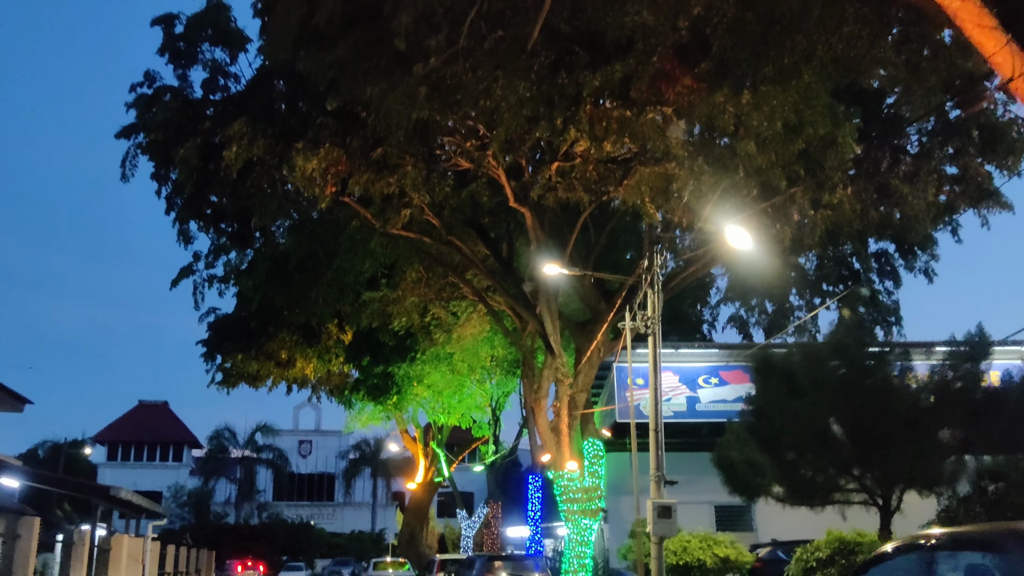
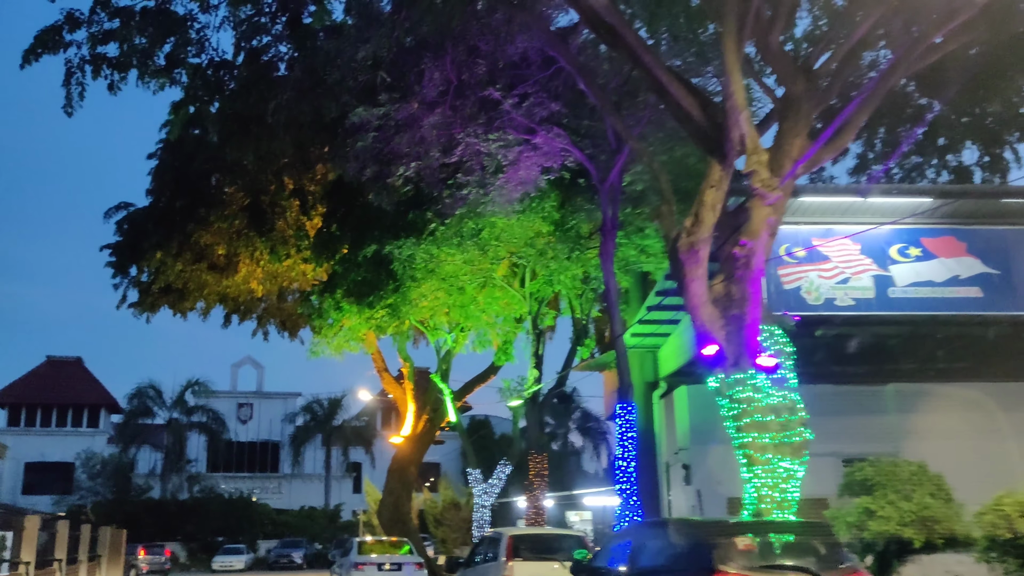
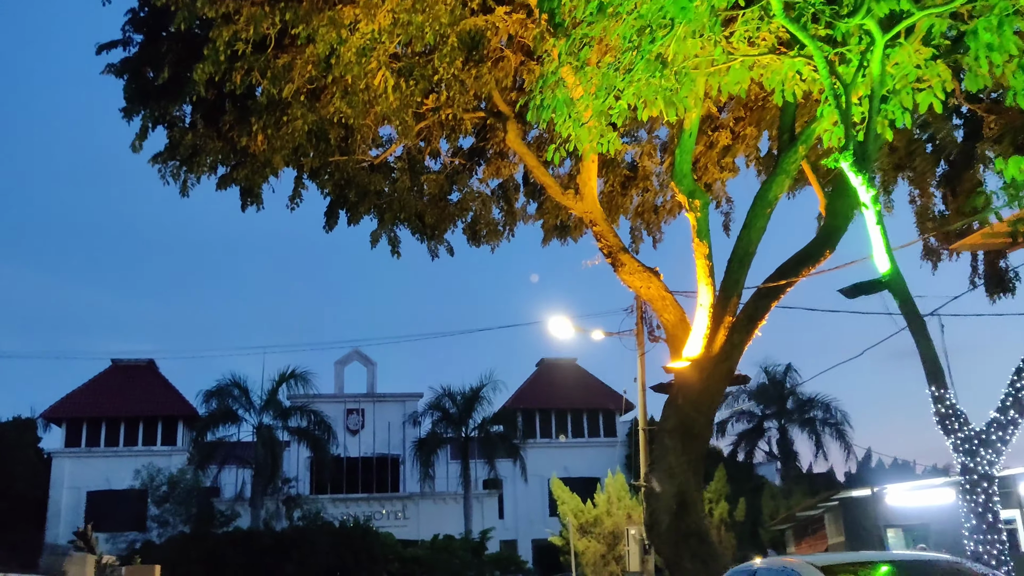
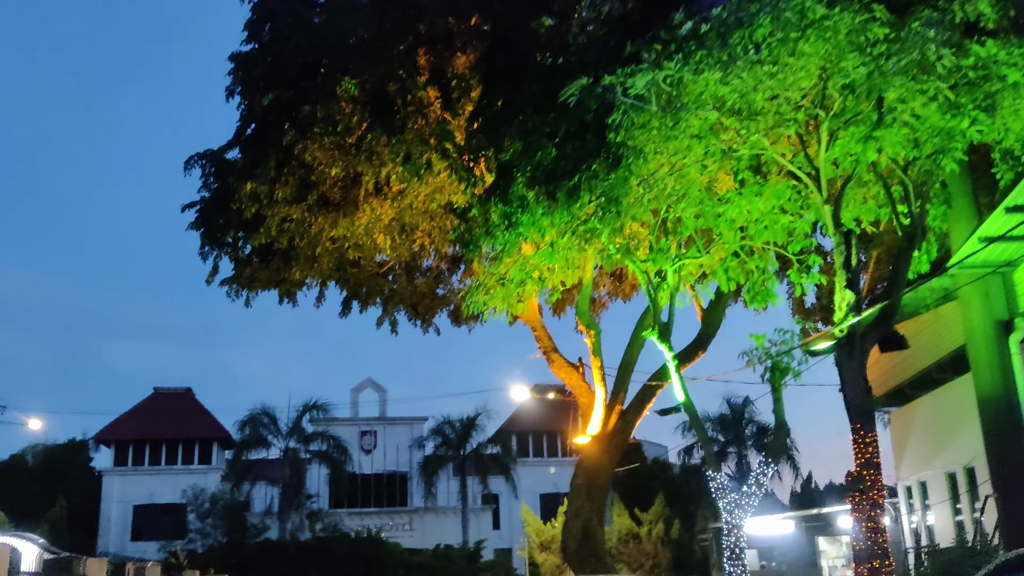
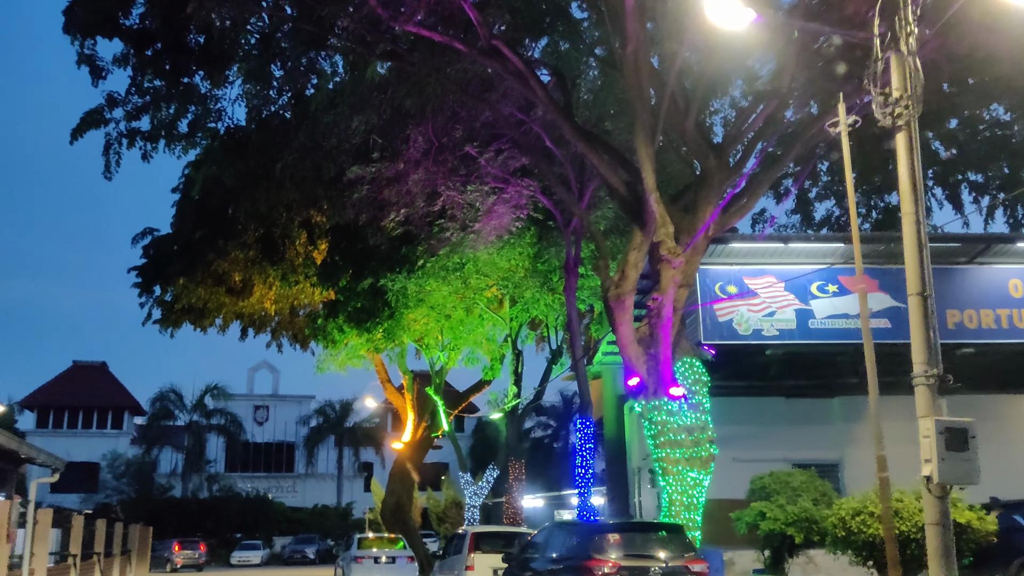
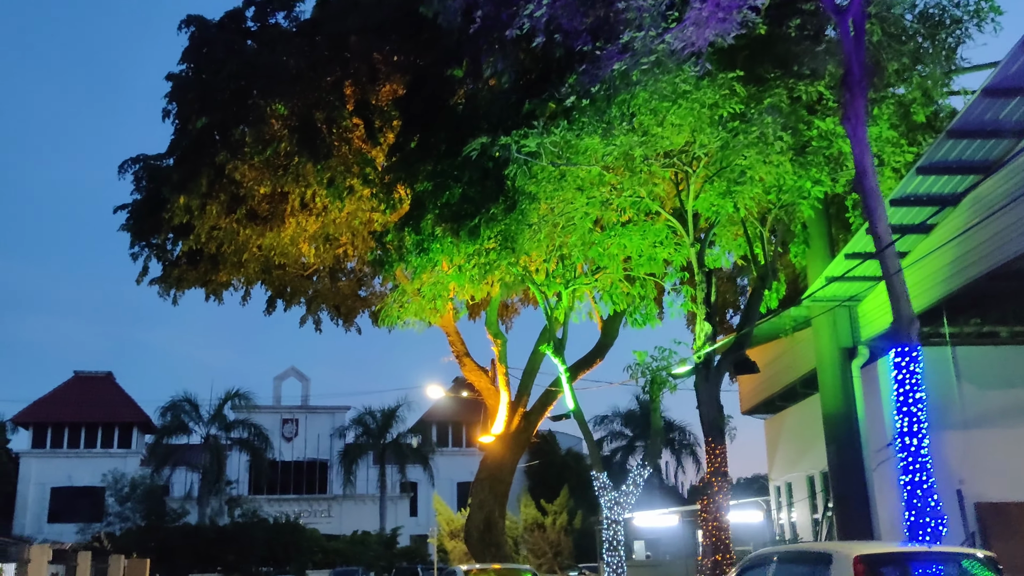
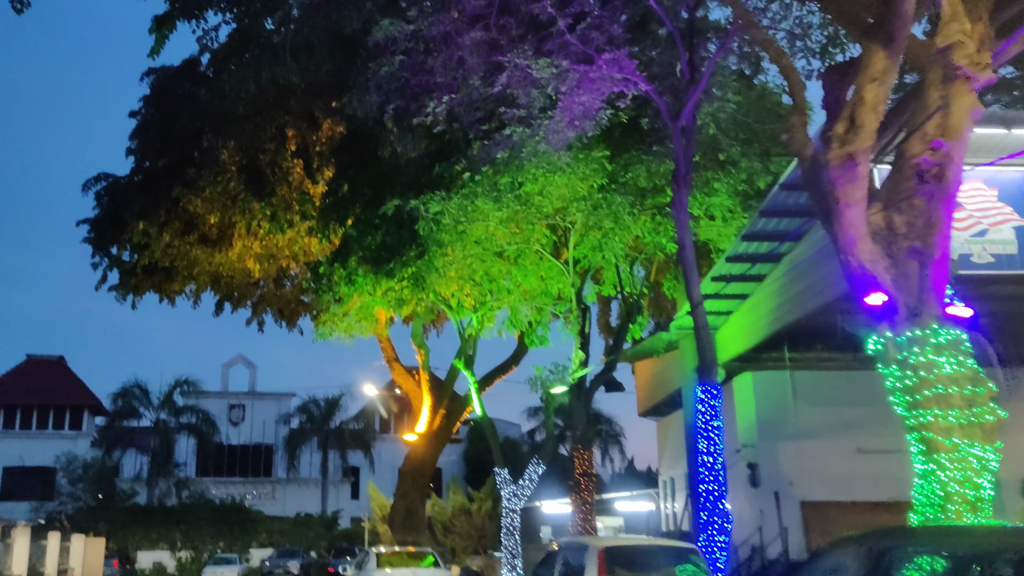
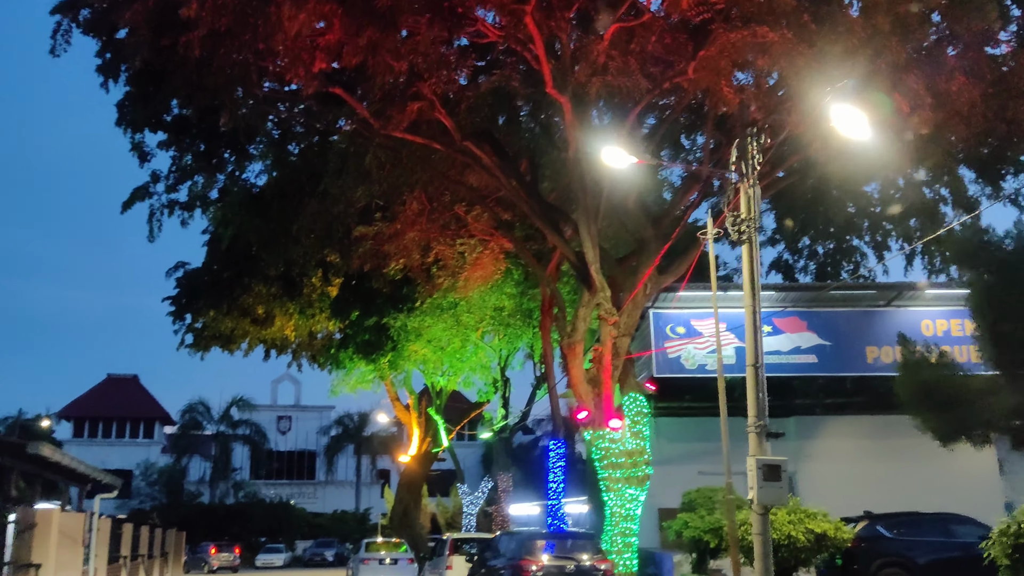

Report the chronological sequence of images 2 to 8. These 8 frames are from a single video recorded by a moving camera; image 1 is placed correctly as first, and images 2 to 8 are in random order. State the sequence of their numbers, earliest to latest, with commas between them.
8, 5, 2, 7, 6, 4, 3
